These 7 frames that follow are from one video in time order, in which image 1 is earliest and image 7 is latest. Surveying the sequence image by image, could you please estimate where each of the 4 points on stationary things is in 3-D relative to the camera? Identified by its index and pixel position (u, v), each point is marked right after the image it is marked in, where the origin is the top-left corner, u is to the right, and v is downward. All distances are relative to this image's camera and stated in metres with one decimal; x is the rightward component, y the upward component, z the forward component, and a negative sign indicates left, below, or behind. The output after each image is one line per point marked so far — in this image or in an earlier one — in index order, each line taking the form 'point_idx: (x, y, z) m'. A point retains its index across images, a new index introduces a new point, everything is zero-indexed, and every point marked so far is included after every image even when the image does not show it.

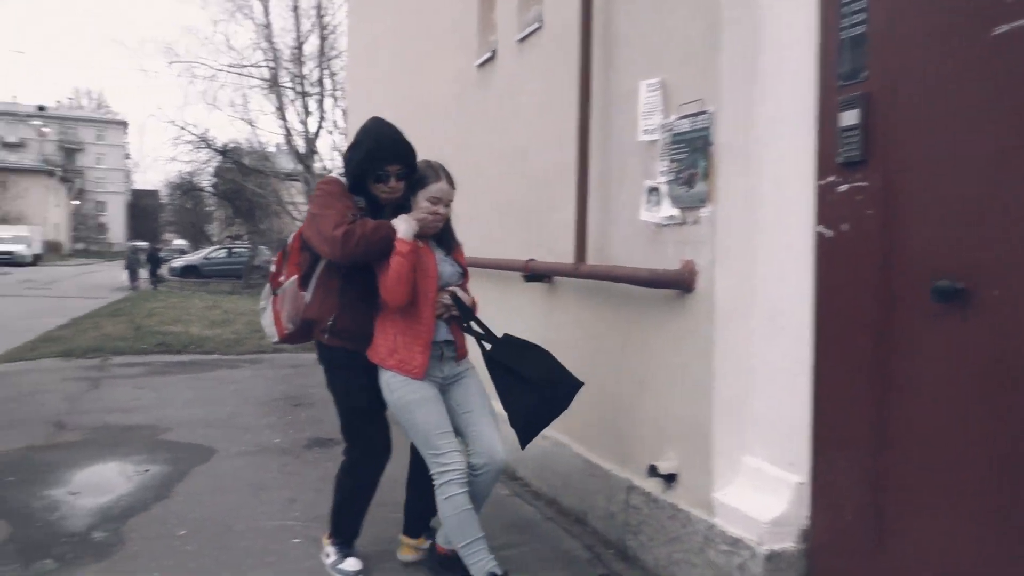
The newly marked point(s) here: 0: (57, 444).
0: (-3.3, -1.1, +6.2) m
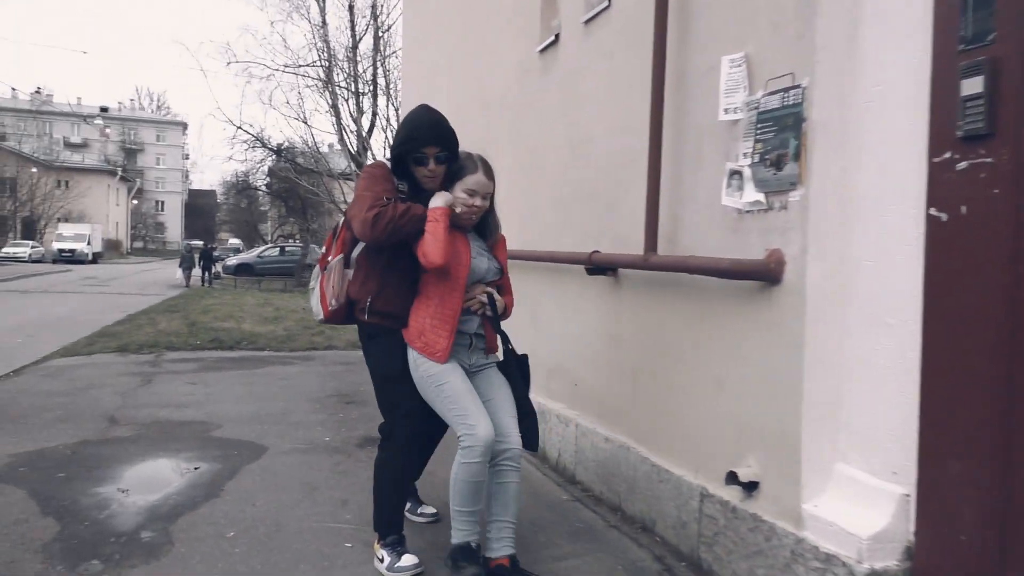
0: (-2.9, -1.1, +6.1) m
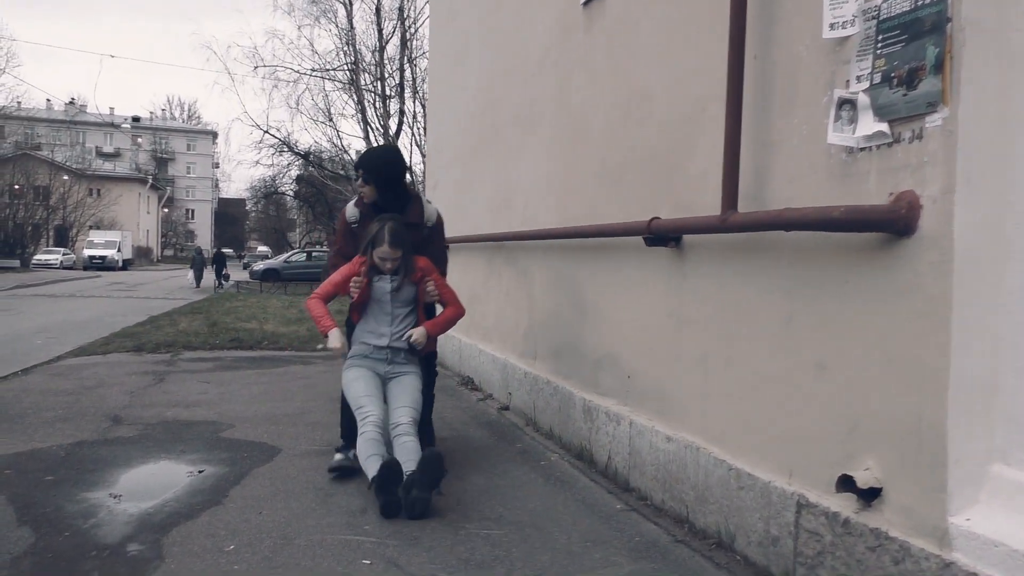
0: (-2.6, -1.0, +5.5) m
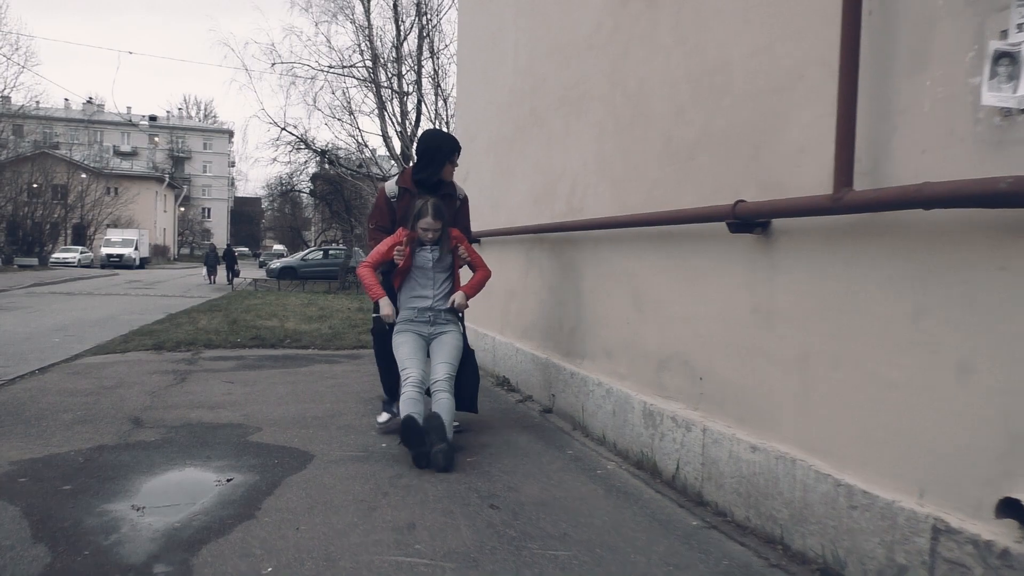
0: (-2.3, -1.0, +5.2) m
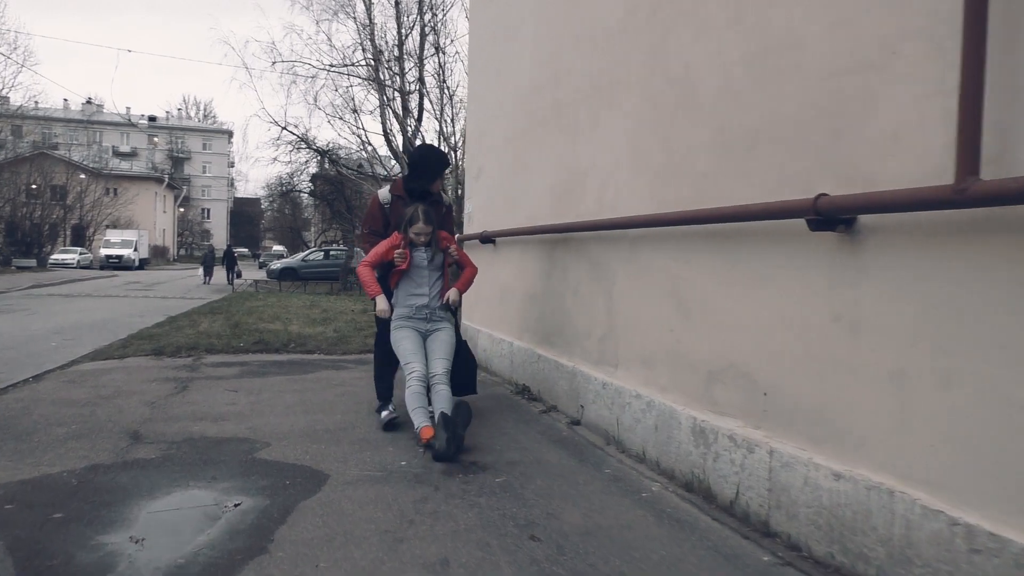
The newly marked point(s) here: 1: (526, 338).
0: (-2.2, -1.0, +4.8) m
1: (+0.1, -0.4, +7.3) m
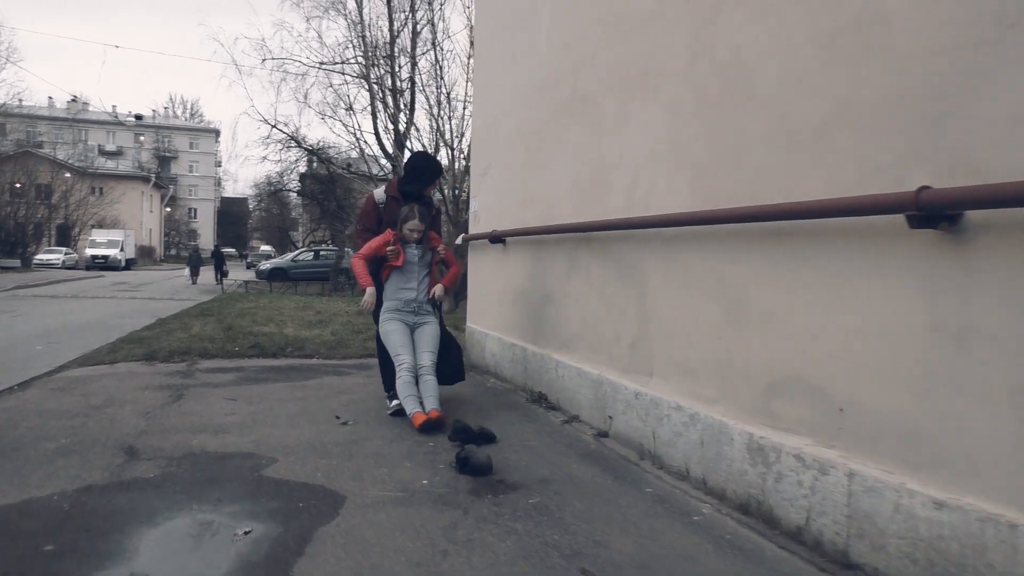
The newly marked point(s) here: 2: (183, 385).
0: (-2.0, -1.0, +4.4) m
1: (+0.2, -0.4, +6.9) m
2: (-3.0, -0.9, +7.7) m
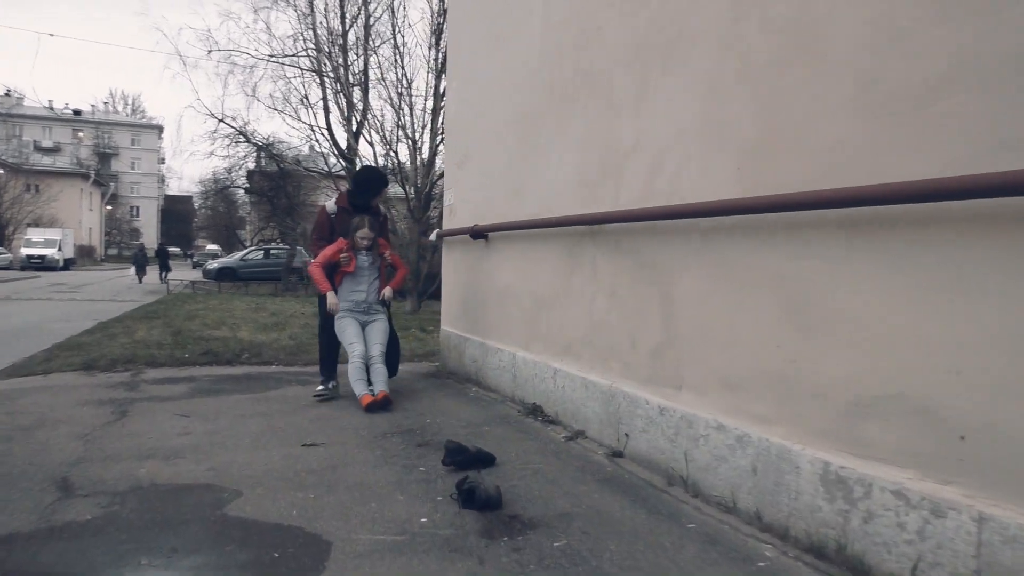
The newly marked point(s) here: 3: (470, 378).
0: (-1.9, -1.0, +3.6) m
1: (+0.2, -0.4, +6.2) m
2: (-3.1, -0.9, +6.9) m
3: (-0.4, -0.8, +7.6) m
